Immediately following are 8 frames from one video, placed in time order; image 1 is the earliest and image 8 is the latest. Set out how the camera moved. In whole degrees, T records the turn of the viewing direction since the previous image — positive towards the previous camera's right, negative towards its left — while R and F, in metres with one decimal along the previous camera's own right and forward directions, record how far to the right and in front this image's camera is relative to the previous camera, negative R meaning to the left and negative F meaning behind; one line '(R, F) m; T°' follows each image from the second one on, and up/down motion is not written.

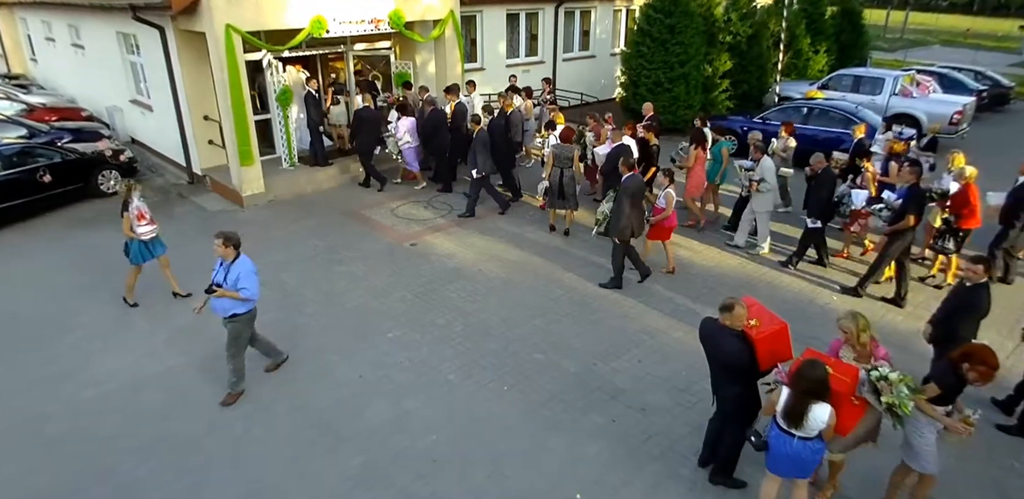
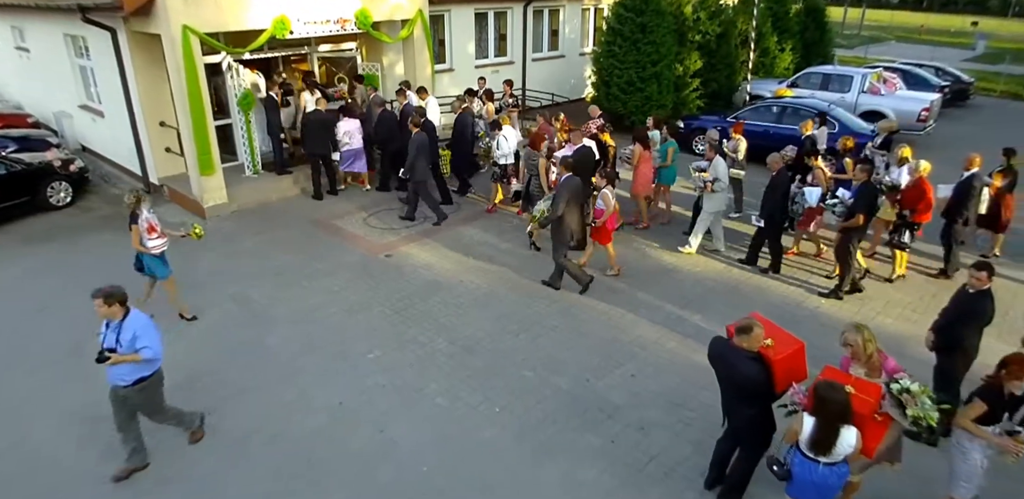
(-0.1, +0.3) m; +3°
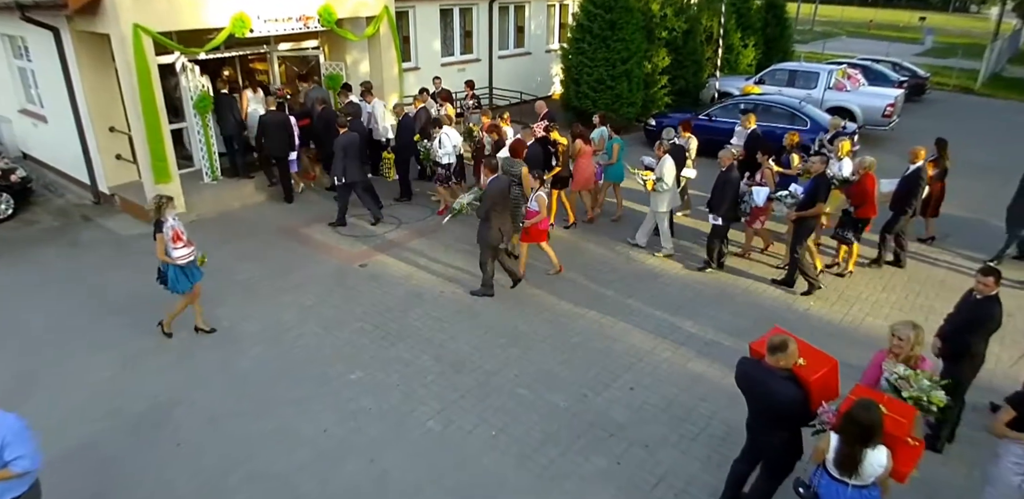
(-0.2, +0.3) m; +4°
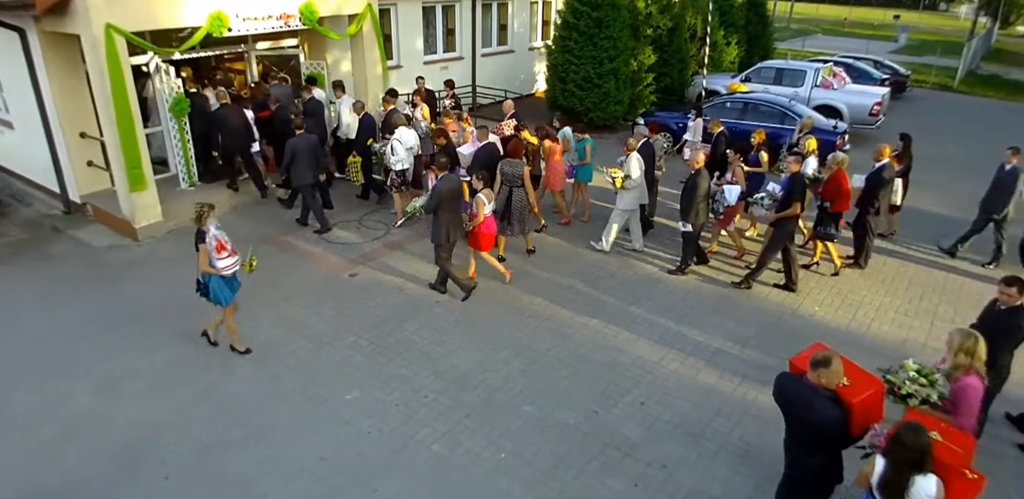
(-0.2, +0.2) m; +2°
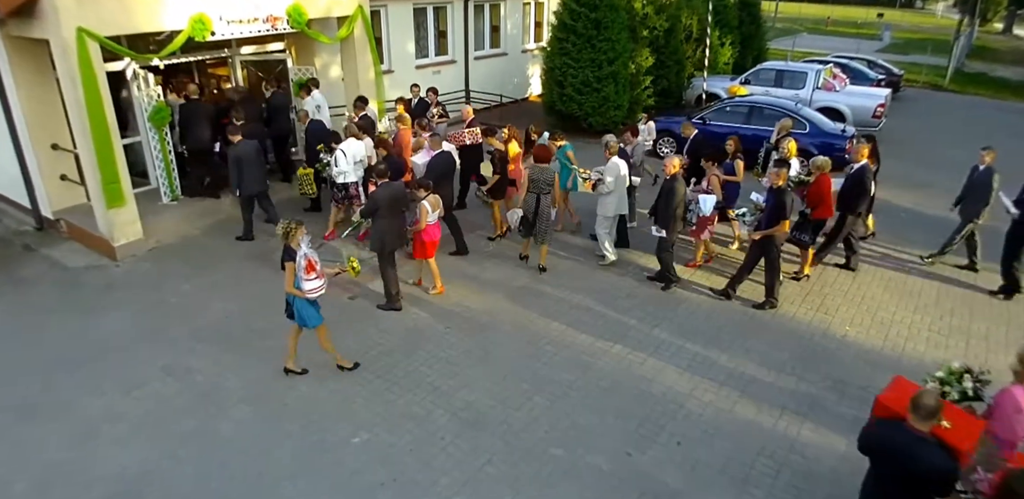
(-0.3, +0.4) m; +2°
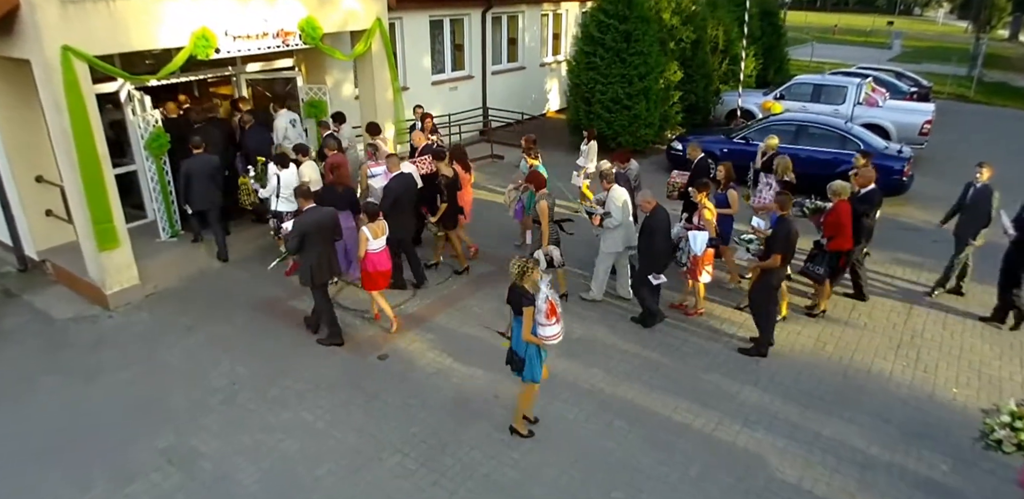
(-0.6, +0.9) m; 0°
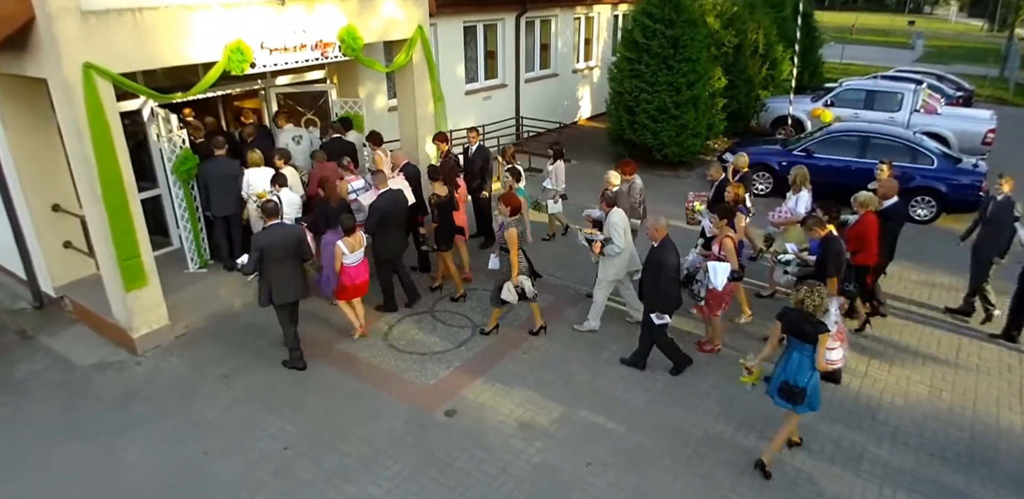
(-0.7, +0.7) m; 0°
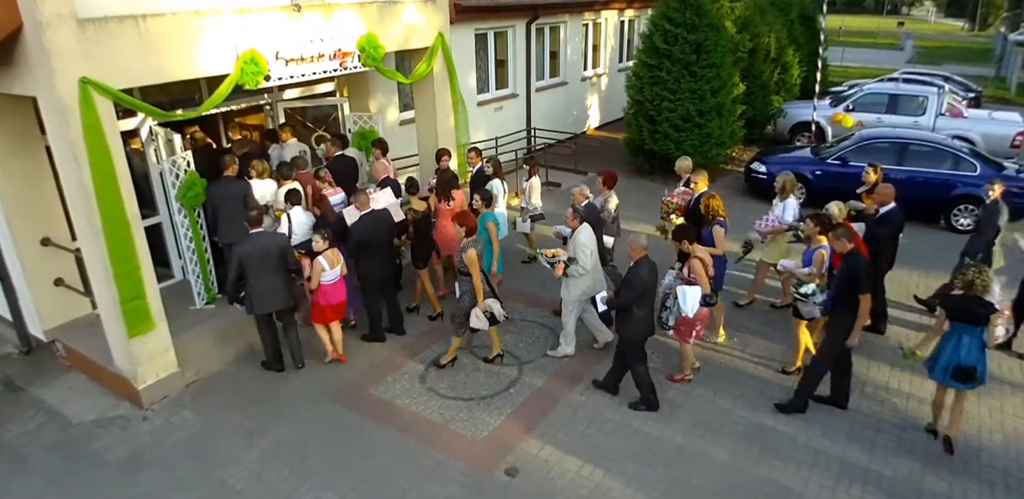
(-0.6, +0.6) m; +2°
